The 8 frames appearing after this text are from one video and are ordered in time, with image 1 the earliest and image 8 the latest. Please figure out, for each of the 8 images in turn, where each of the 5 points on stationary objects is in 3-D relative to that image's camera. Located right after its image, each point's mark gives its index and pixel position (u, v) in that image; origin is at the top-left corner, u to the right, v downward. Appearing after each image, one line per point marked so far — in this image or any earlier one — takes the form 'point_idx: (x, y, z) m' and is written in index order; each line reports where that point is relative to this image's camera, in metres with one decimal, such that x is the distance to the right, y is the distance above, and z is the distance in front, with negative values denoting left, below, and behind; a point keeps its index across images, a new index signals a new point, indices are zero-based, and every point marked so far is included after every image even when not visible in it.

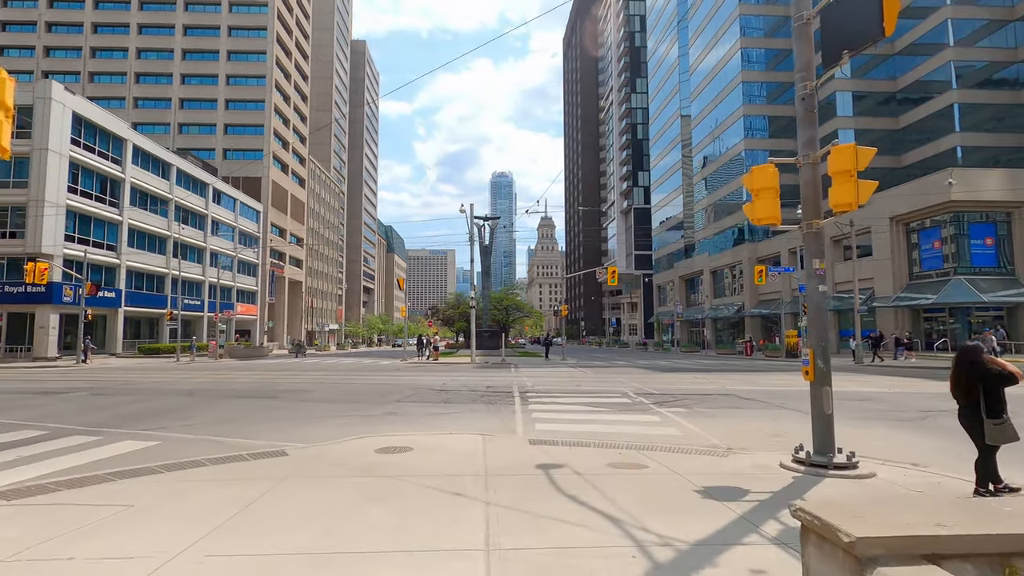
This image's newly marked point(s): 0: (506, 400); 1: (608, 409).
0: (-0.2, -2.8, +13.4) m
1: (+2.1, -2.7, +11.9) m
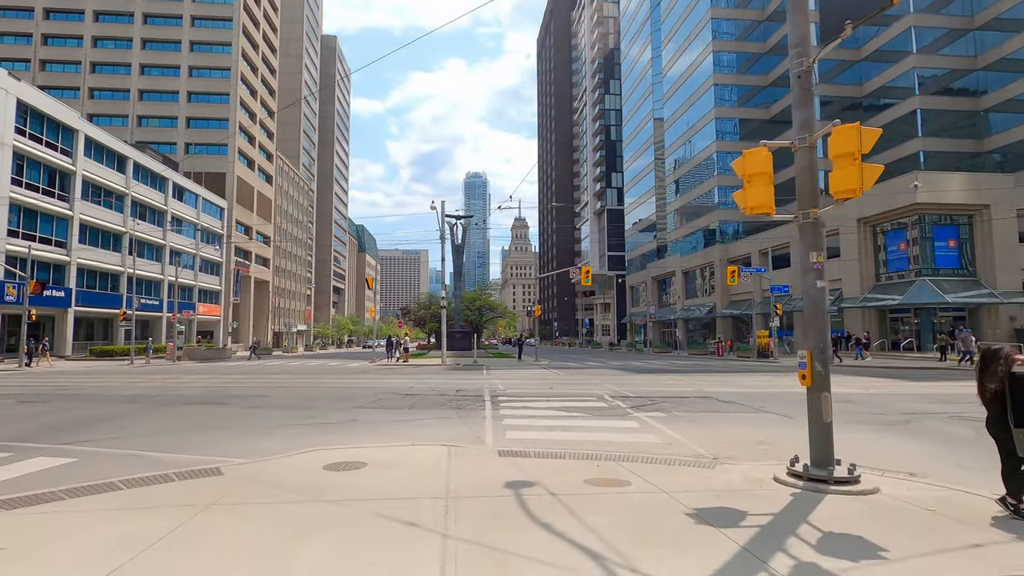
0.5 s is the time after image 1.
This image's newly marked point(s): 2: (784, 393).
0: (-0.9, -2.8, +12.7) m
1: (+1.4, -2.6, +11.2) m
2: (+7.4, -2.9, +14.4) m
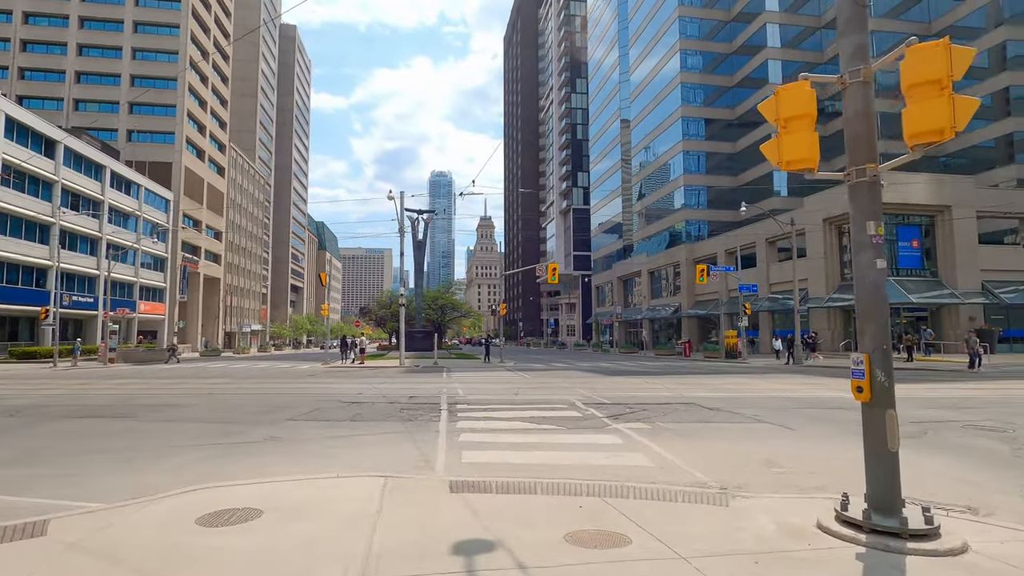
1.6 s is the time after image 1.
0: (-1.7, -2.6, +10.9) m
1: (+0.7, -2.5, +9.7) m
2: (+6.4, -2.7, +13.2) m
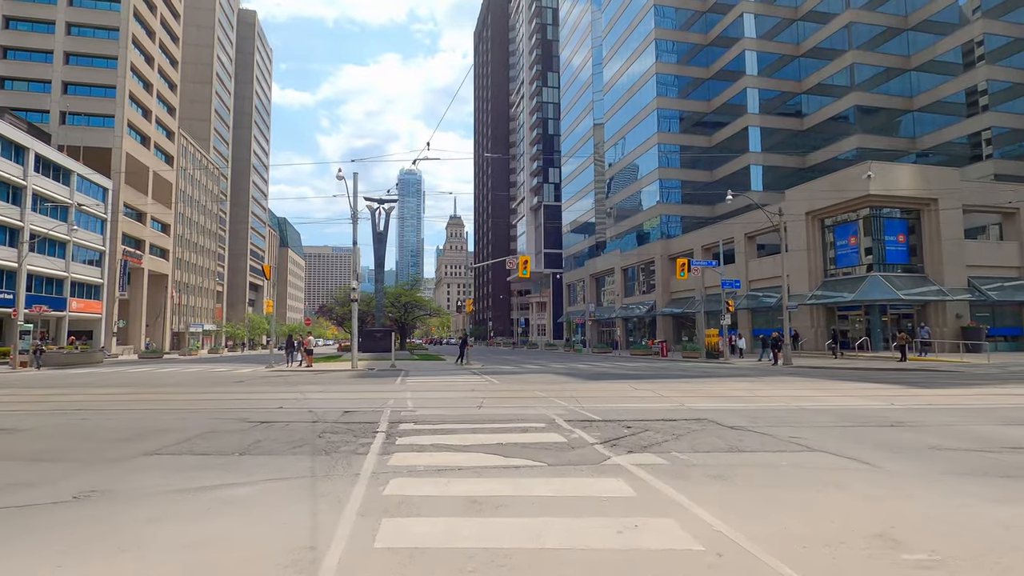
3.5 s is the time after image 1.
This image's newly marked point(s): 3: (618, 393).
0: (-2.3, -2.3, +8.0) m
1: (+0.2, -2.2, +6.8) m
2: (+5.7, -2.5, +10.7) m
3: (+2.8, -2.8, +14.3) m
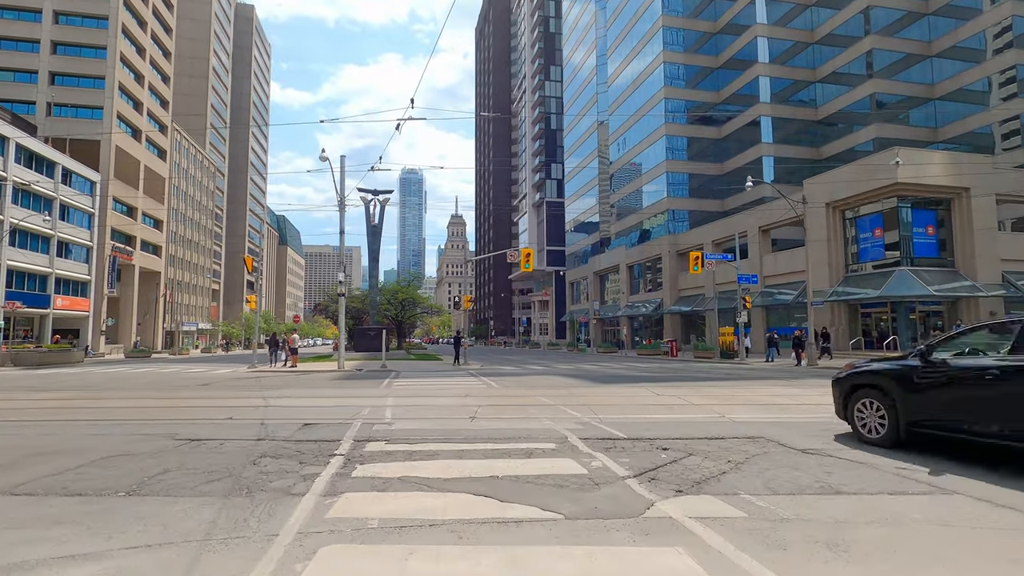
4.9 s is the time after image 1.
0: (-2.3, -2.0, +5.8) m
1: (+0.2, -1.9, +4.7) m
2: (+5.7, -2.2, +8.5) m
3: (+2.8, -2.5, +12.2) m
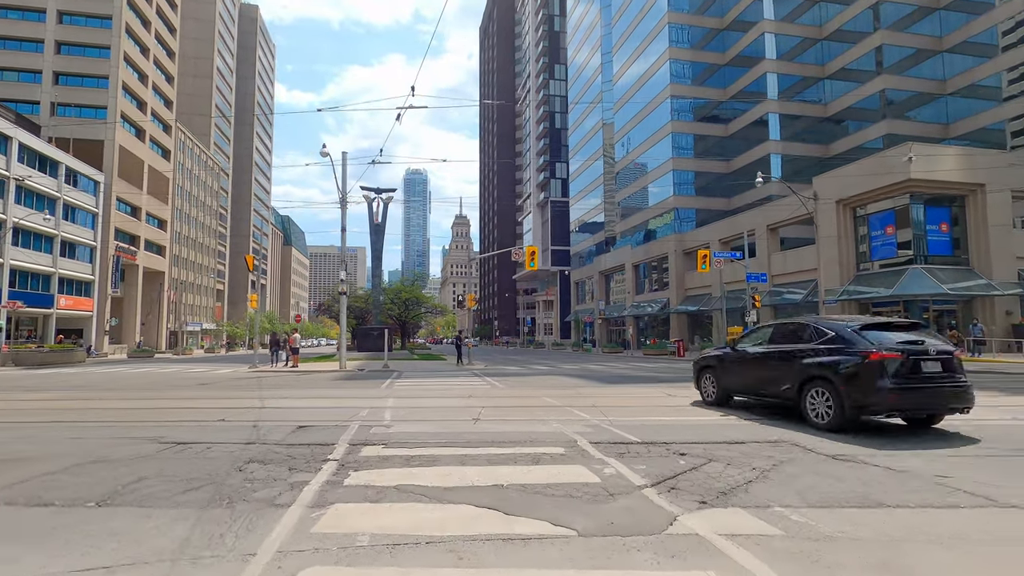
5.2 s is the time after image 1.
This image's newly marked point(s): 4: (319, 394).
0: (-2.3, -1.9, +5.4) m
1: (+0.2, -1.8, +4.2) m
2: (+5.7, -2.1, +8.0) m
3: (+2.9, -2.4, +11.7) m
4: (-5.0, -2.8, +14.0) m
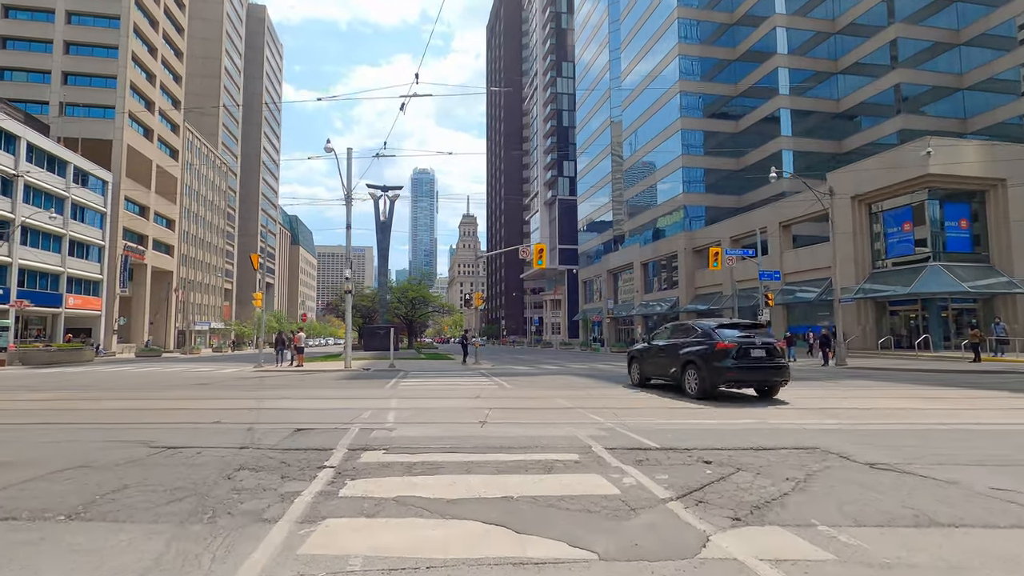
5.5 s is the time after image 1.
0: (-2.2, -1.9, +4.9) m
1: (+0.3, -1.8, +3.7) m
2: (+5.9, -2.0, +7.5) m
3: (+3.1, -2.4, +11.2) m
4: (-4.8, -2.7, +13.6) m
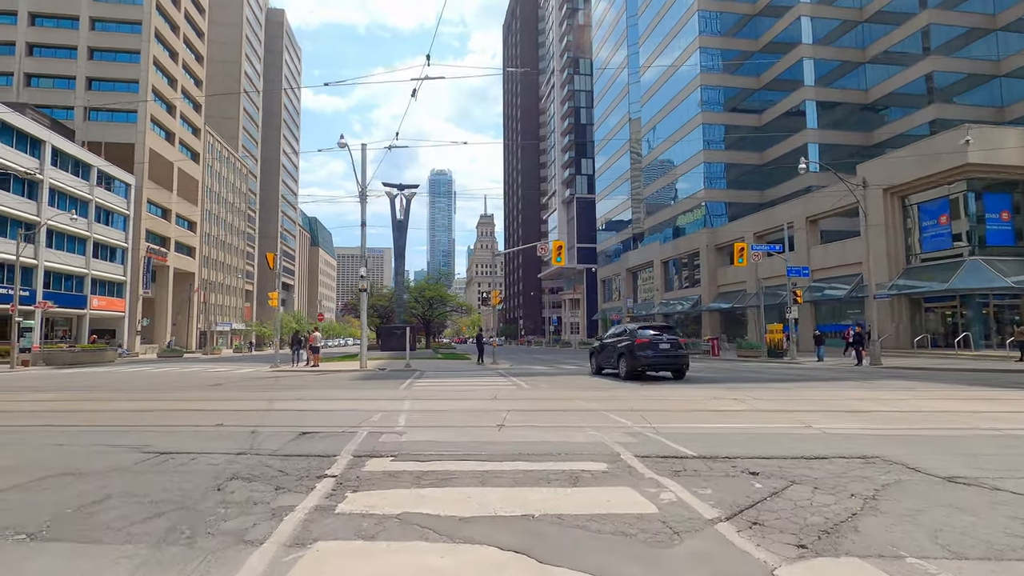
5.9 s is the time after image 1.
0: (-2.0, -1.8, +4.4) m
1: (+0.4, -1.6, +3.1) m
2: (+6.1, -1.9, +6.7) m
3: (+3.5, -2.2, +10.4) m
4: (-4.4, -2.6, +13.2) m
